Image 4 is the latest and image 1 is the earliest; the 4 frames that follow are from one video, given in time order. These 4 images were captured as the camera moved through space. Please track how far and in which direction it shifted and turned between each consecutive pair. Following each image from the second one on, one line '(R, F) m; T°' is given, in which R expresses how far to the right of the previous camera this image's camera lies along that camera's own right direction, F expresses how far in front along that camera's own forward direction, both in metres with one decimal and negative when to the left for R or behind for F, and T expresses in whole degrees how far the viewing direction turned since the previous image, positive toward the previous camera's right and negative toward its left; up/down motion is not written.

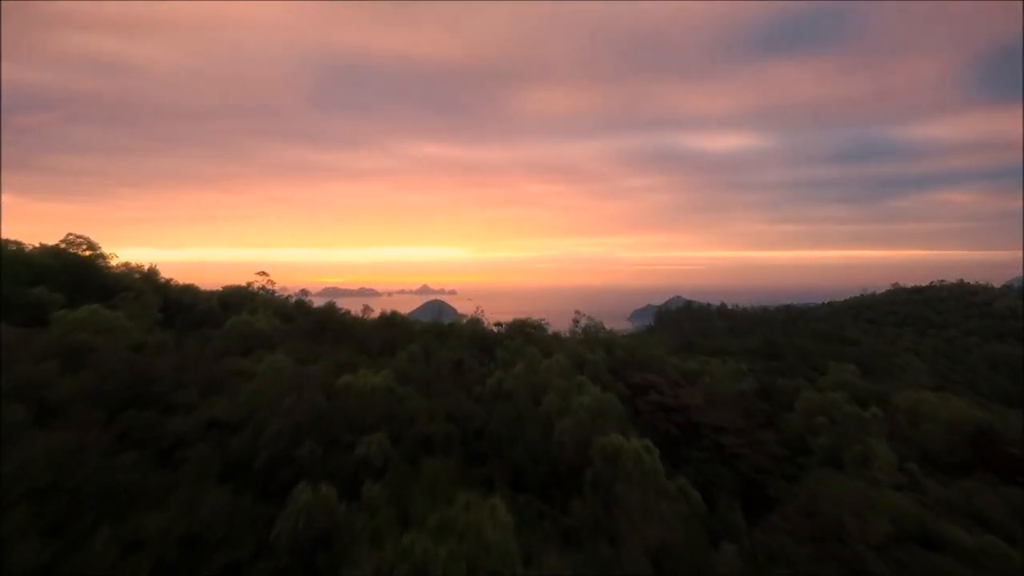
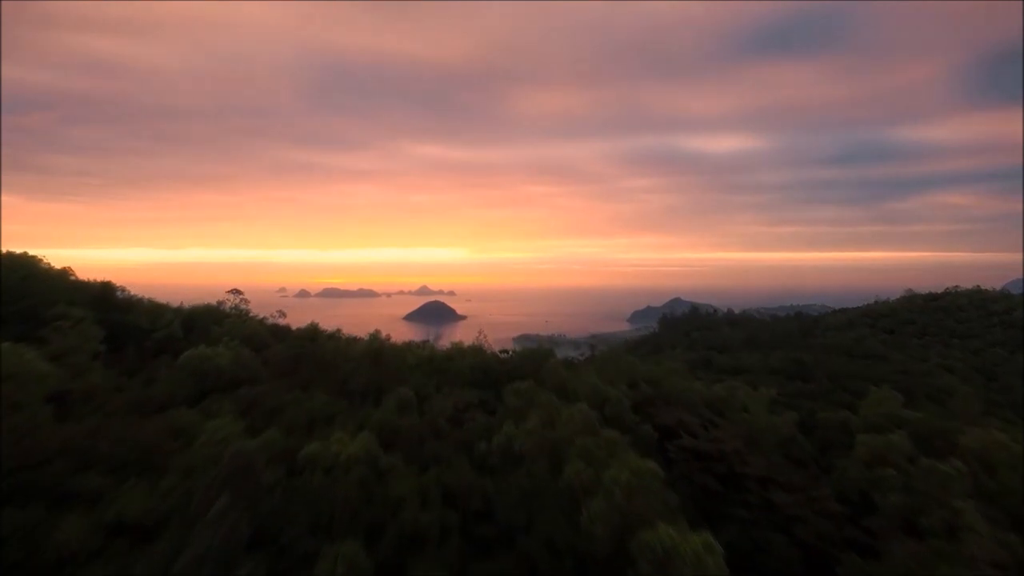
(-0.1, +1.4) m; 0°
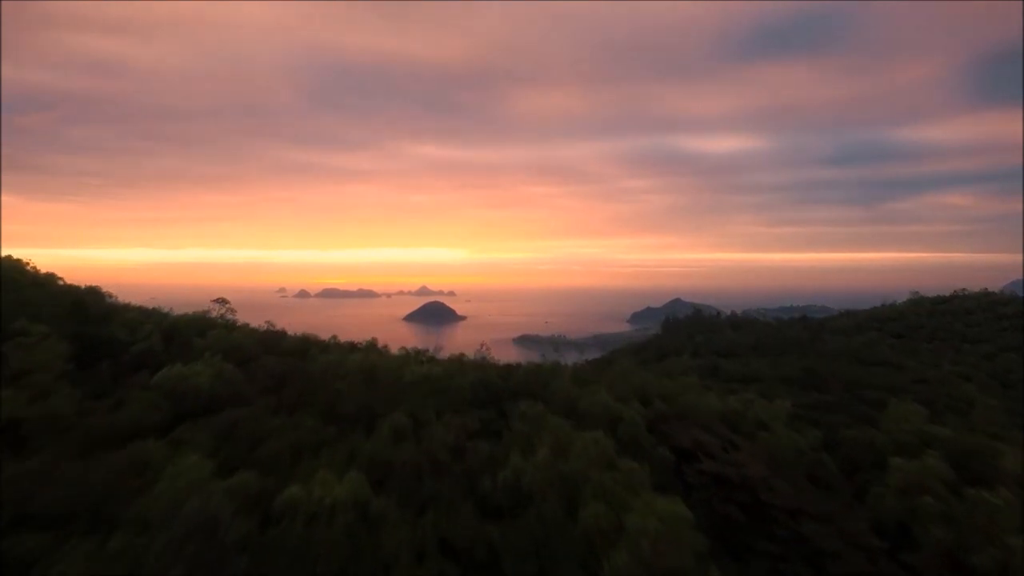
(-0.1, +0.6) m; 0°
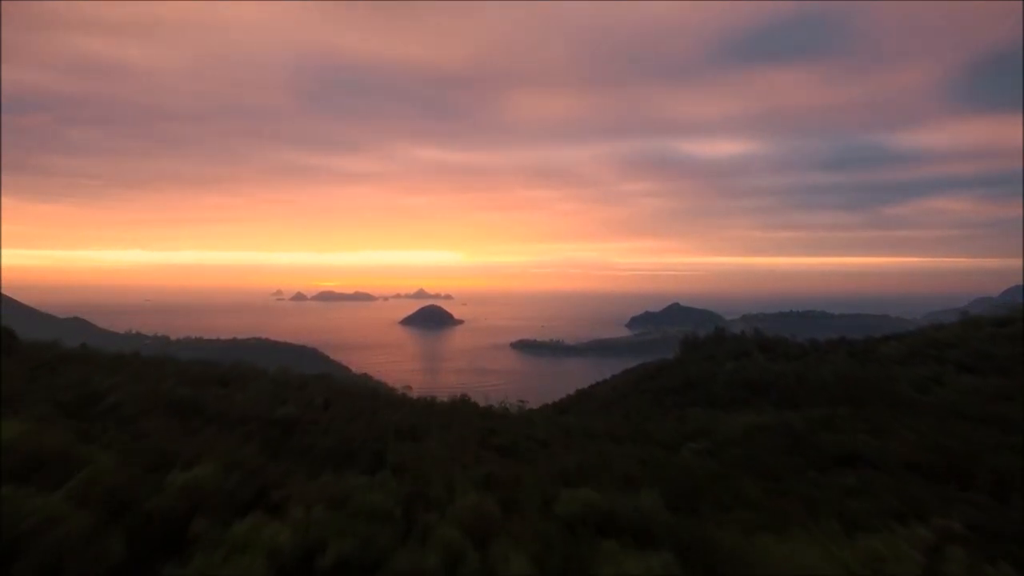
(-0.4, +4.3) m; 0°
